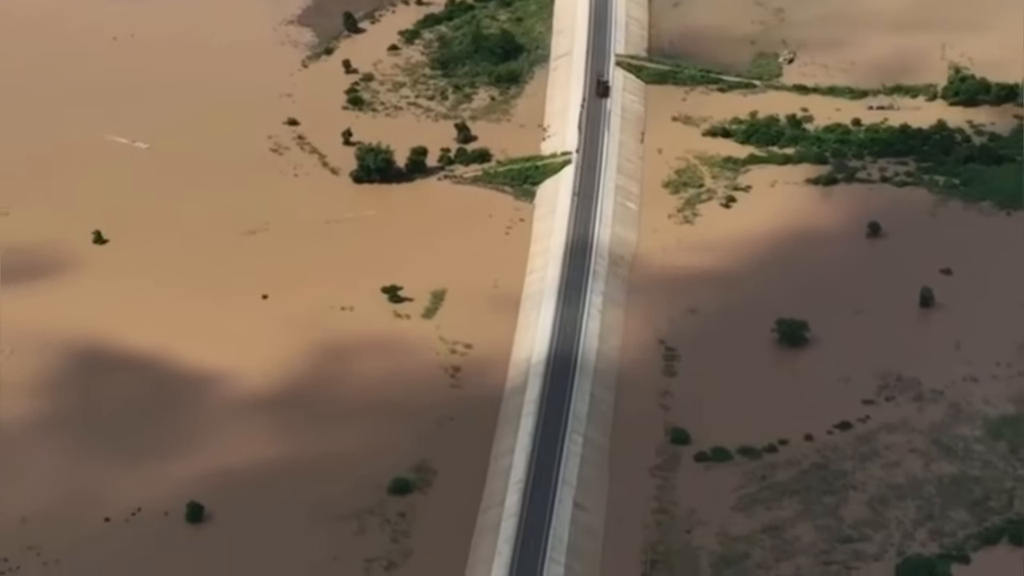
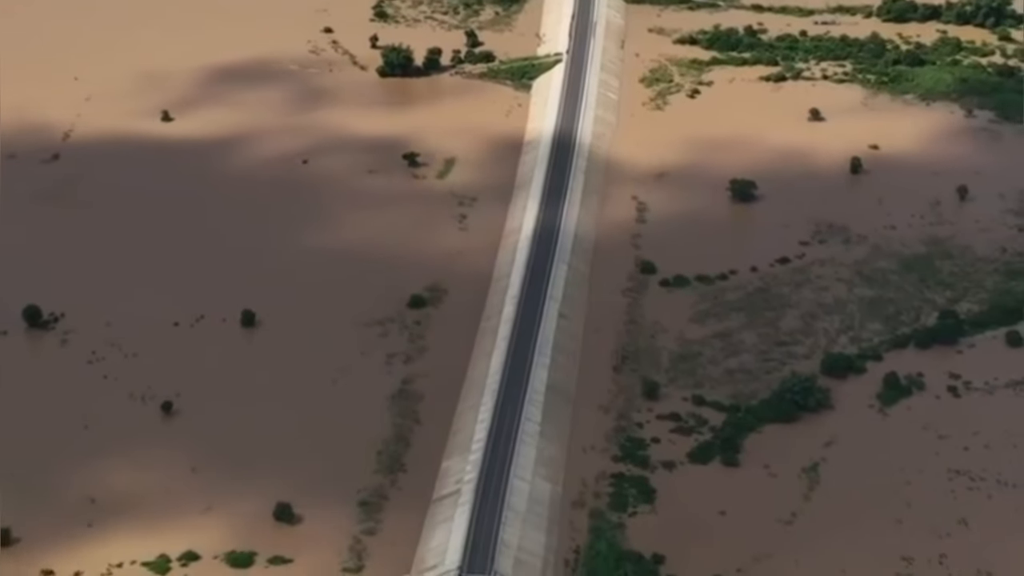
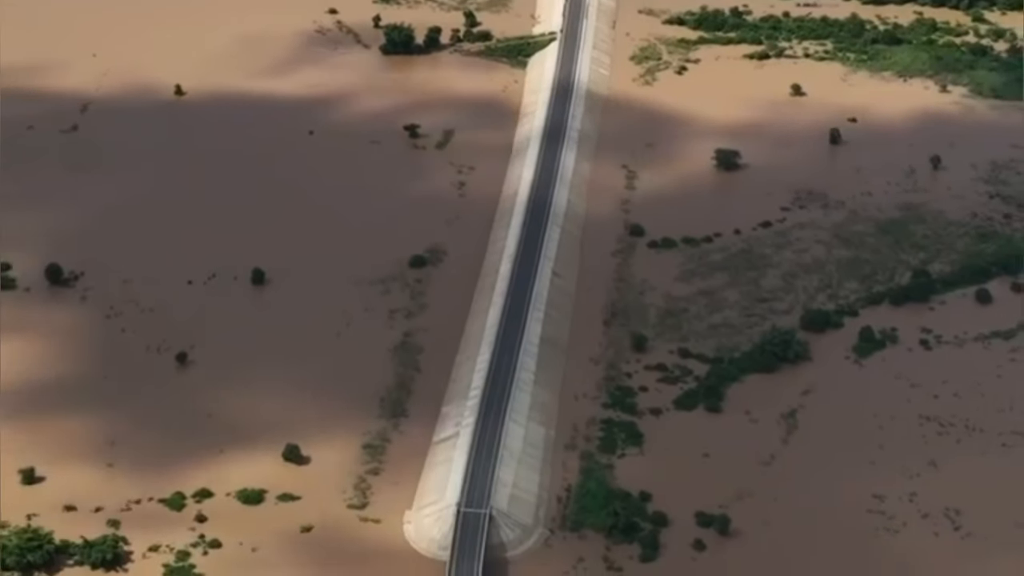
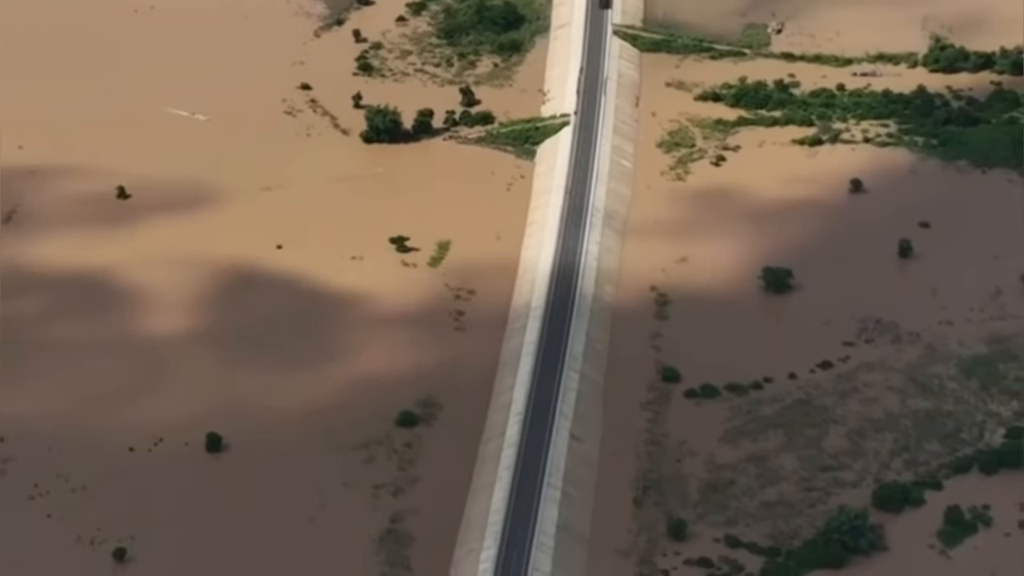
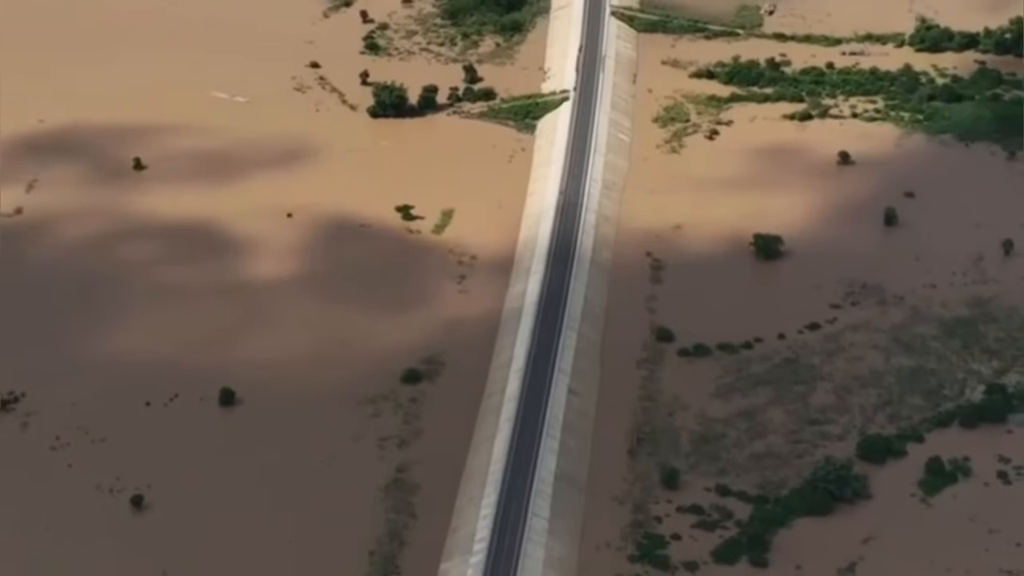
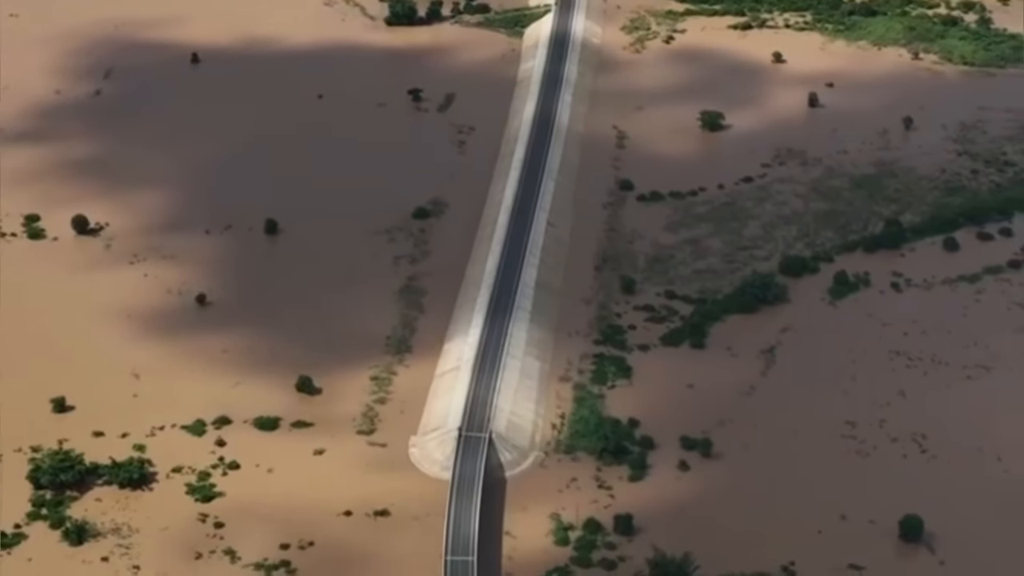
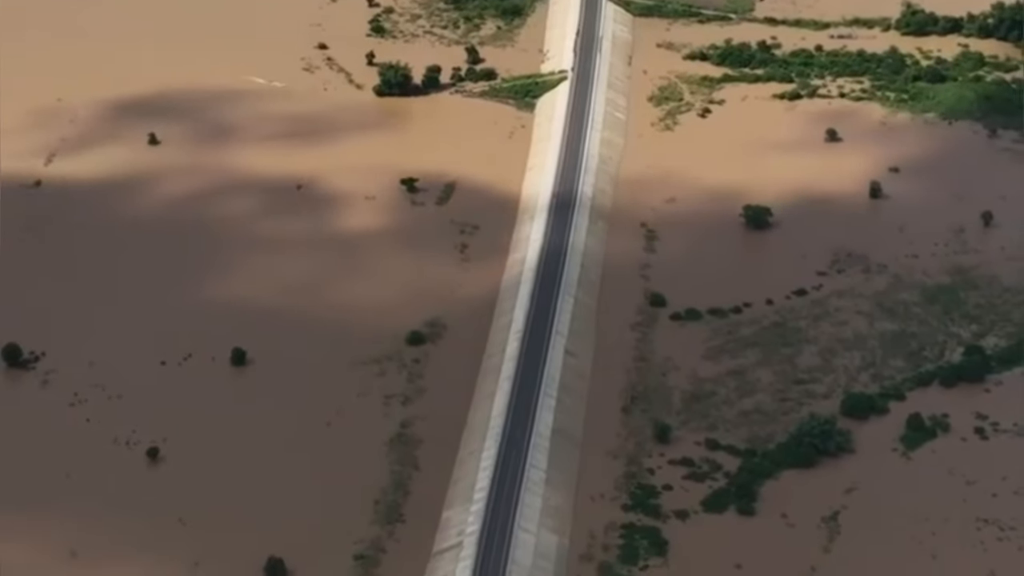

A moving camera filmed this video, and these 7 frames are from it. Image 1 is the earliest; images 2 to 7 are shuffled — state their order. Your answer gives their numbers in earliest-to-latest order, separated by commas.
4, 5, 7, 2, 3, 6
